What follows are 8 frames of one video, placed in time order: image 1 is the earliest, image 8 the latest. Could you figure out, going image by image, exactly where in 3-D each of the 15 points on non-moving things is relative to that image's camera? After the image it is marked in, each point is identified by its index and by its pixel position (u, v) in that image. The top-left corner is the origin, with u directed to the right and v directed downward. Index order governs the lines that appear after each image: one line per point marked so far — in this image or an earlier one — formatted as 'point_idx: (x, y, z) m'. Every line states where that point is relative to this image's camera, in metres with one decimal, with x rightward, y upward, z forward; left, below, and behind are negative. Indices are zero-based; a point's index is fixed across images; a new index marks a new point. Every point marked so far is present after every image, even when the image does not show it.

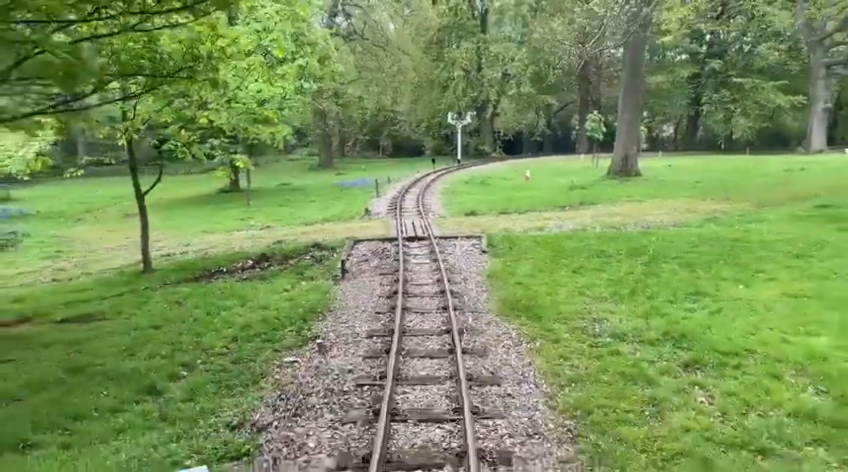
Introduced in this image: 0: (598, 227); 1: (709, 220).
0: (+4.6, +0.3, +17.7) m
1: (+7.6, +0.4, +17.5) m
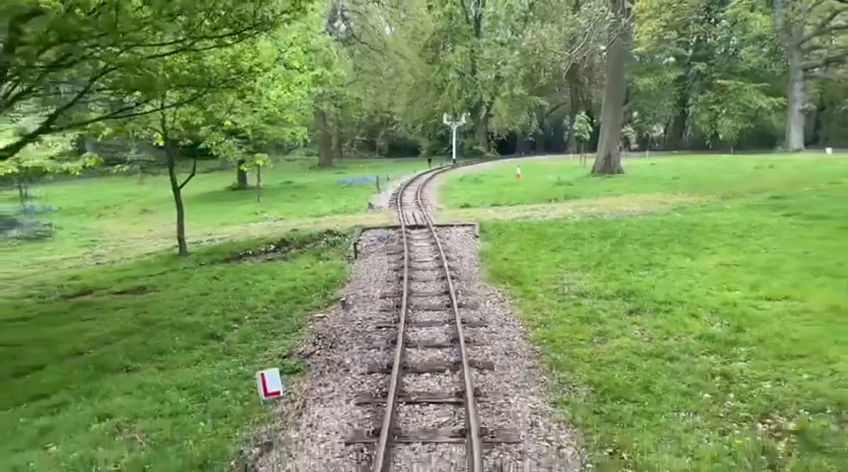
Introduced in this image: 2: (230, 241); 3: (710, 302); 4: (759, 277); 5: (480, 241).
0: (+4.6, +0.6, +20.0) m
1: (+7.6, +0.8, +19.9) m
2: (-5.8, -0.2, +19.9) m
3: (+4.4, -1.0, +10.1) m
4: (+5.7, -0.7, +11.3) m
5: (+1.4, -0.1, +17.1) m
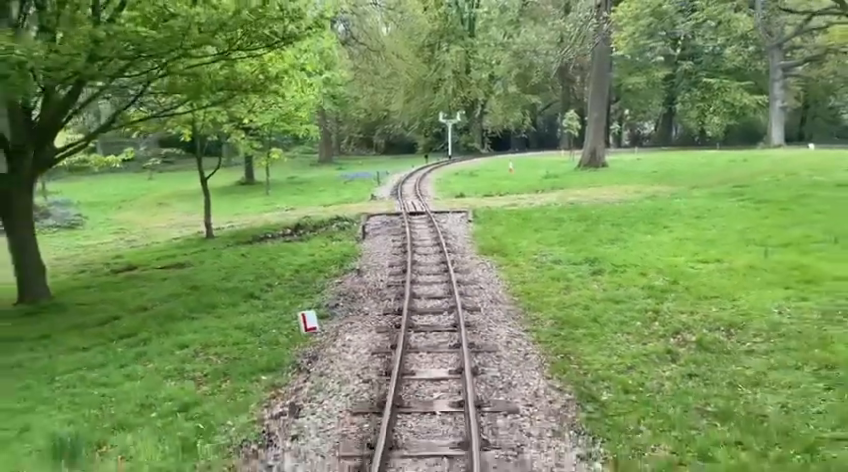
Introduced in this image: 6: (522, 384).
0: (+4.6, +1.1, +22.4) m
1: (+7.5, +1.3, +22.3) m
2: (-5.9, +0.3, +22.3) m
3: (+4.4, -0.5, +12.5) m
4: (+5.7, -0.2, +13.7) m
5: (+1.4, +0.4, +19.5) m
6: (+1.1, -1.7, +7.5) m
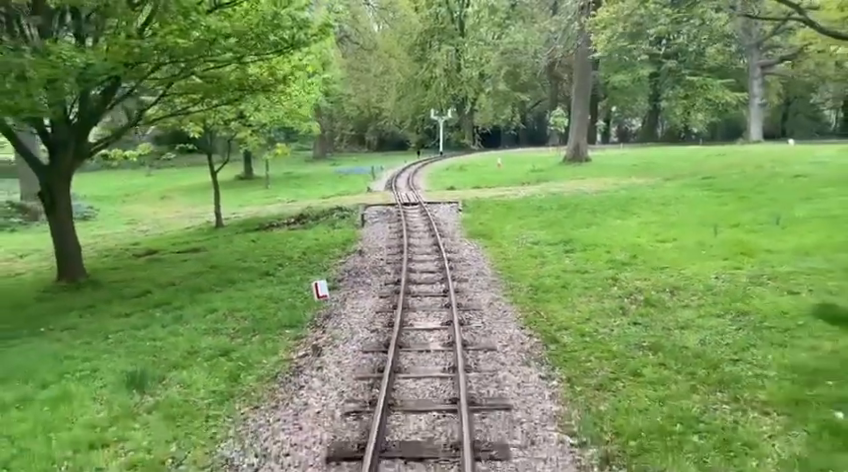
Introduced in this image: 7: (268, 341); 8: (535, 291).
0: (+4.3, +1.5, +24.2) m
1: (+7.3, +1.7, +24.1) m
2: (-6.1, +0.7, +23.9) m
3: (+4.3, -0.1, +14.3) m
4: (+5.6, +0.2, +15.5) m
5: (+1.2, +0.7, +21.2) m
6: (+1.1, -1.3, +9.3) m
7: (-2.3, -1.5, +9.7) m
8: (+1.9, -0.9, +11.3) m
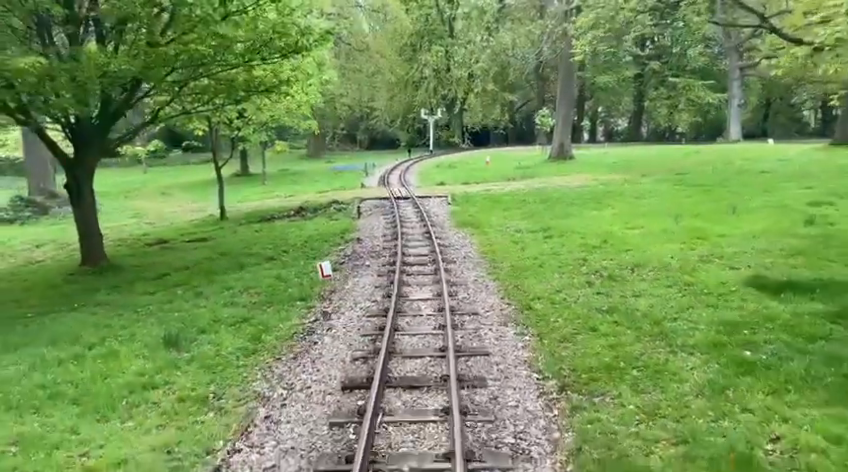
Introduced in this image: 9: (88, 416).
0: (+4.0, +1.8, +25.7) m
1: (+7.0, +2.0, +25.7) m
2: (-6.4, +1.0, +25.3) m
3: (+4.1, +0.1, +15.8) m
4: (+5.4, +0.5, +17.1) m
5: (+0.9, +1.0, +22.7) m
6: (+1.0, -1.0, +10.8) m
7: (-2.4, -1.2, +11.1) m
8: (+1.7, -0.7, +12.8) m
9: (-3.8, -2.0, +7.5) m
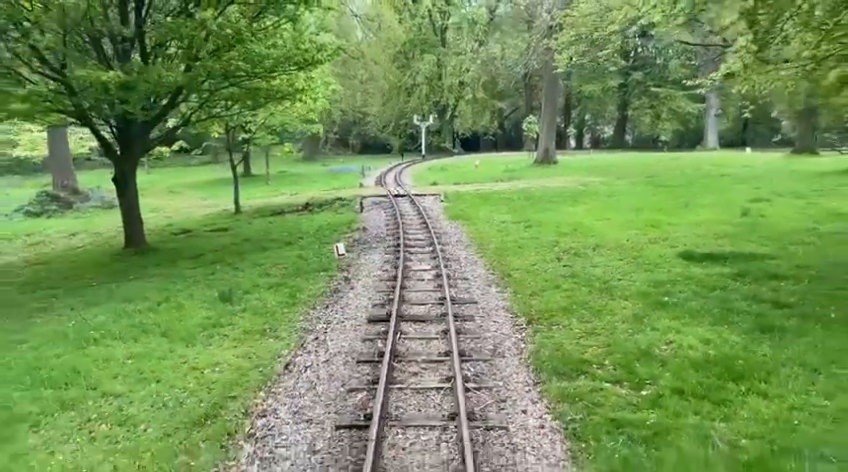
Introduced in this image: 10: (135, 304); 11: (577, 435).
0: (+3.8, +2.0, +28.5) m
1: (+6.7, +2.2, +28.5) m
2: (-6.7, +1.3, +27.8) m
3: (+4.0, +0.4, +18.5) m
4: (+5.3, +0.7, +19.8) m
5: (+0.8, +1.3, +25.4) m
6: (+1.0, -0.7, +13.4) m
7: (-2.4, -0.9, +13.7) m
8: (+1.7, -0.3, +15.5) m
9: (-3.7, -1.6, +10.0) m
10: (-5.5, -1.3, +12.5) m
11: (+1.4, -1.8, +6.1) m
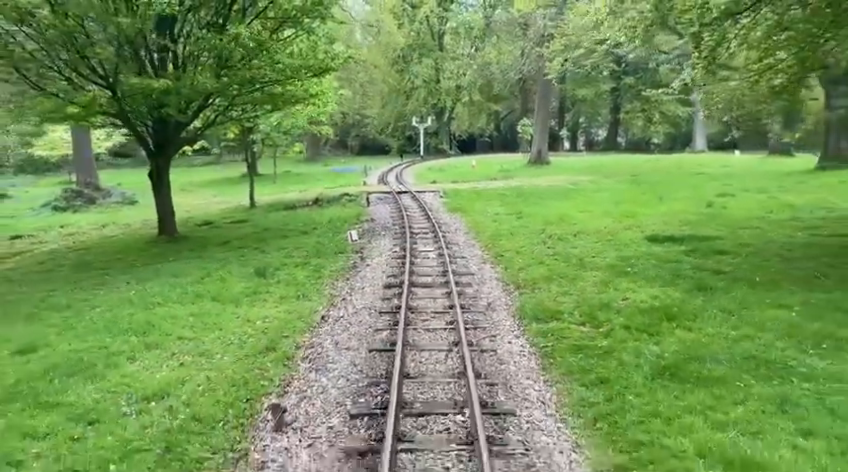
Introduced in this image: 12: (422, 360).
0: (+3.8, +2.3, +30.7) m
1: (+6.8, +2.4, +30.7) m
2: (-6.6, +1.6, +30.0) m
3: (+4.1, +0.7, +20.7) m
4: (+5.4, +1.0, +22.1) m
5: (+0.8, +1.6, +27.6) m
6: (+1.1, -0.4, +15.6) m
7: (-2.3, -0.5, +15.9) m
8: (+1.8, 0.0, +17.6) m
9: (-3.6, -1.3, +12.2) m
10: (-5.4, -0.9, +14.6) m
11: (+1.5, -1.5, +8.3) m
12: (0.0, -1.5, +8.1) m
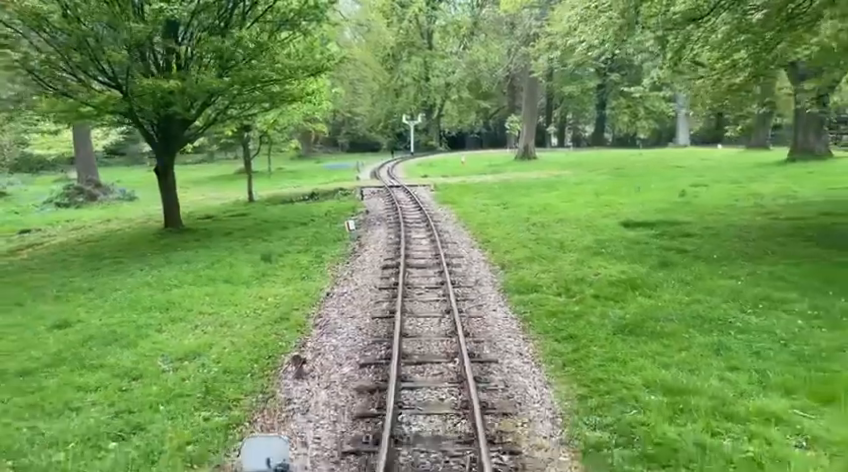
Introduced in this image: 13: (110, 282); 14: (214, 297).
0: (+3.4, +2.7, +31.9) m
1: (+6.3, +2.9, +32.0) m
2: (-7.0, +1.9, +31.1) m
3: (+3.8, +1.1, +22.0) m
4: (+5.1, +1.4, +23.4) m
5: (+0.4, +1.9, +28.8) m
6: (+0.9, -0.1, +16.9) m
7: (-2.5, -0.3, +17.1) m
8: (+1.6, +0.3, +18.9) m
9: (-3.7, -1.0, +13.4) m
10: (-5.5, -0.7, +15.8) m
11: (+1.5, -1.2, +9.6) m
12: (-0.1, -1.2, +9.3) m
13: (-7.0, -1.0, +14.7) m
14: (-4.0, -1.2, +12.5) m
